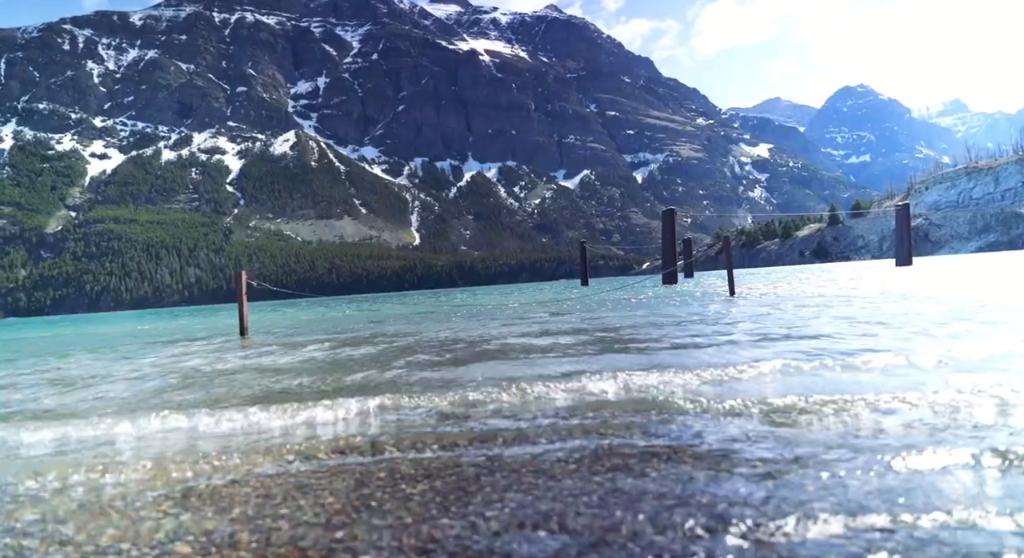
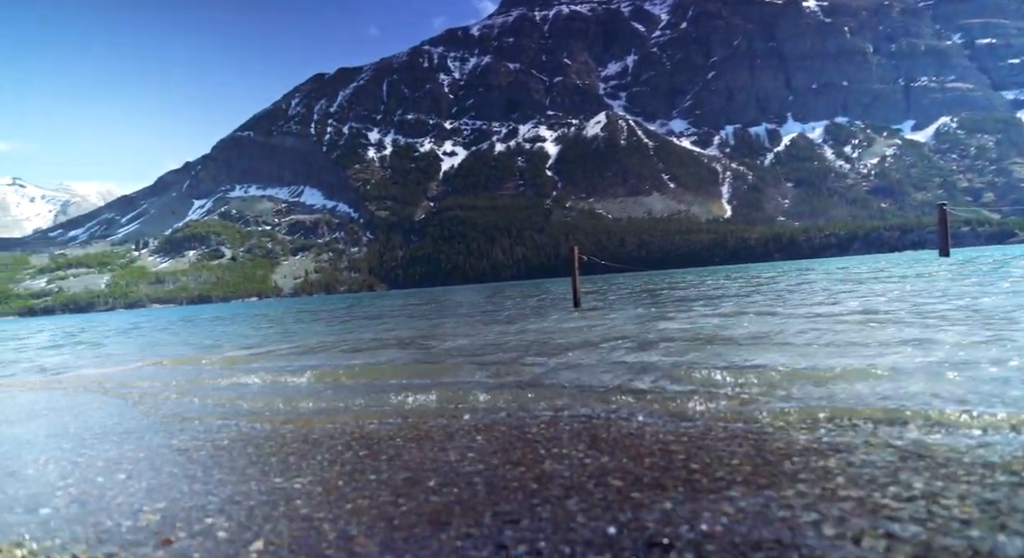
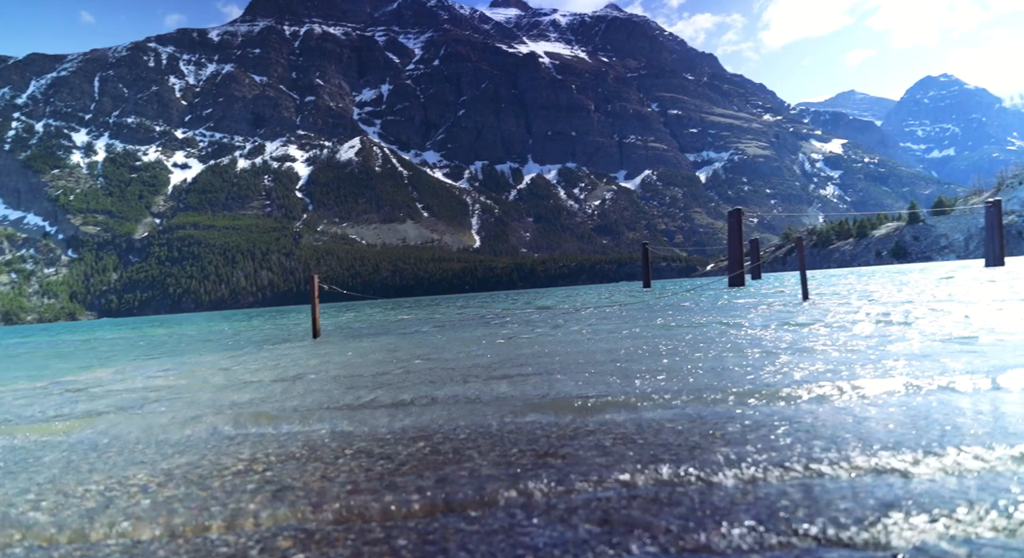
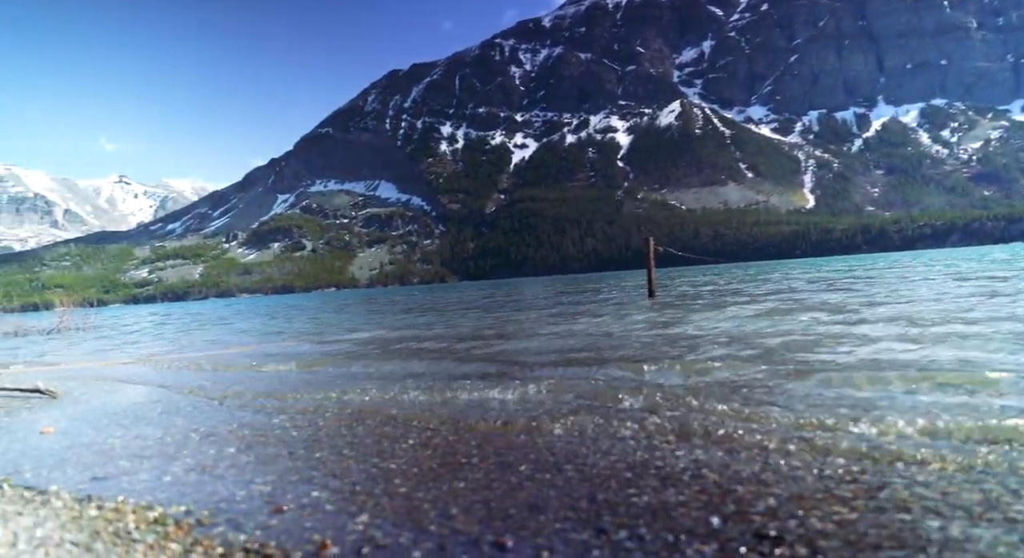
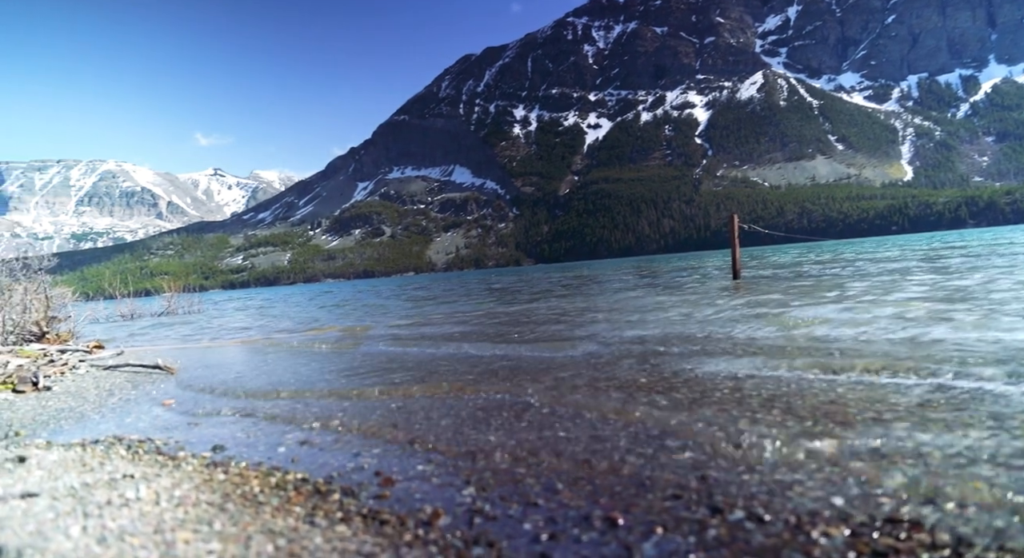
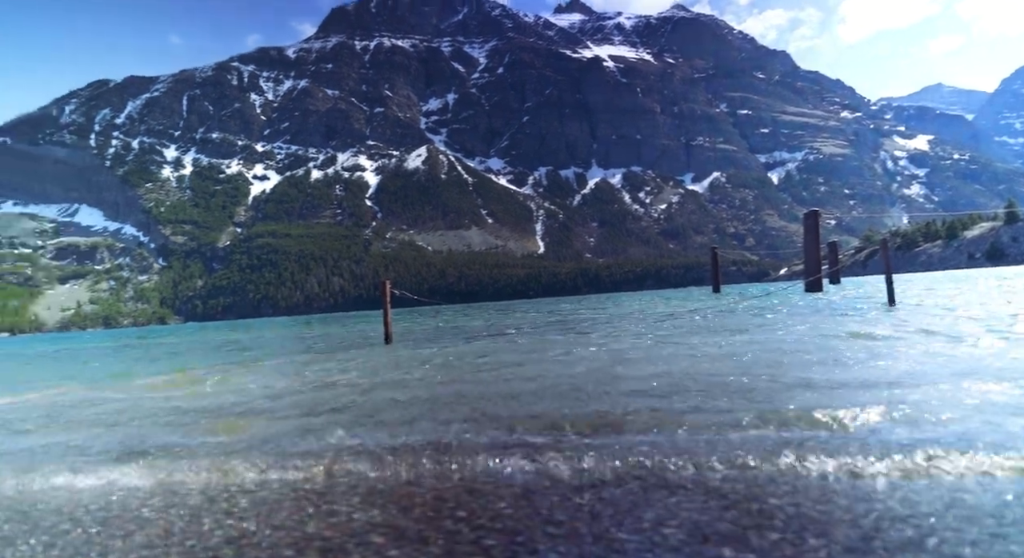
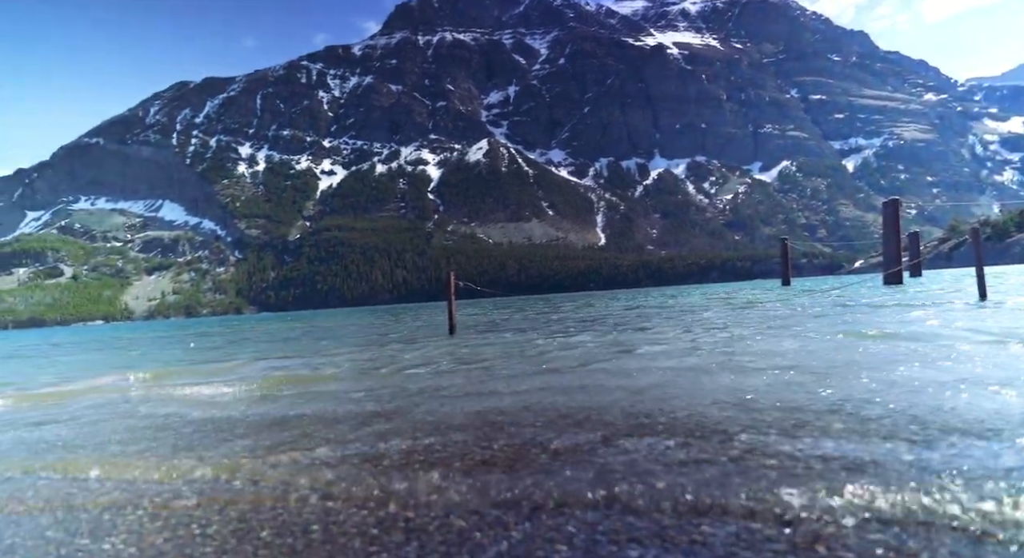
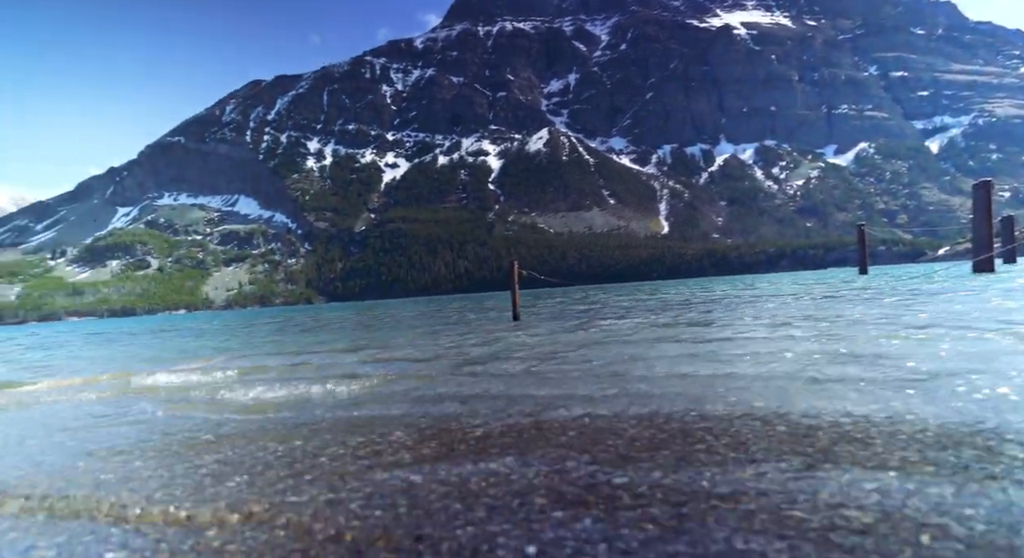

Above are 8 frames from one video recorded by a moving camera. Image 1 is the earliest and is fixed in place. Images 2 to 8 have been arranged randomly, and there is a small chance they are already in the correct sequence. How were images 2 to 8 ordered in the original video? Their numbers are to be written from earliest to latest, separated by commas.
3, 6, 7, 8, 2, 4, 5
